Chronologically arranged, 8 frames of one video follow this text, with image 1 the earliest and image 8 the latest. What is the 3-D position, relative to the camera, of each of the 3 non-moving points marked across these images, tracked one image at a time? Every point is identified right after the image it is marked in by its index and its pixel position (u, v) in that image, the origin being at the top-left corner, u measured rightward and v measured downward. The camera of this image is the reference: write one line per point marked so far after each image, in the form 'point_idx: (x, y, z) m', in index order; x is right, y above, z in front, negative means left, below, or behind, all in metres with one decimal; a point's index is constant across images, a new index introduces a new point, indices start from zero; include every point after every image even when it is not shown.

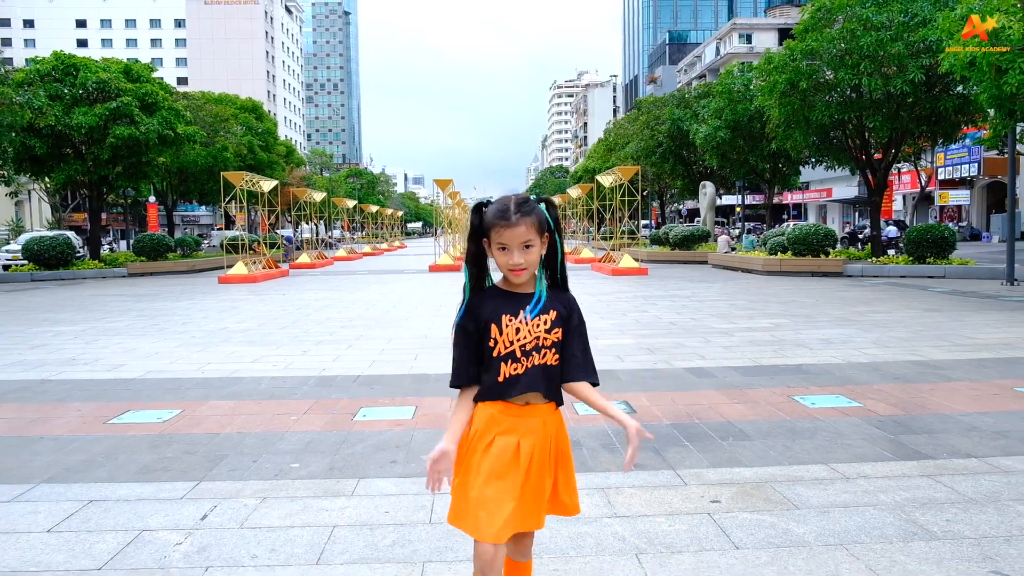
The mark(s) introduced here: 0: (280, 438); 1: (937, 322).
0: (-1.4, -0.9, +4.9) m
1: (+5.5, -0.4, +10.2) m
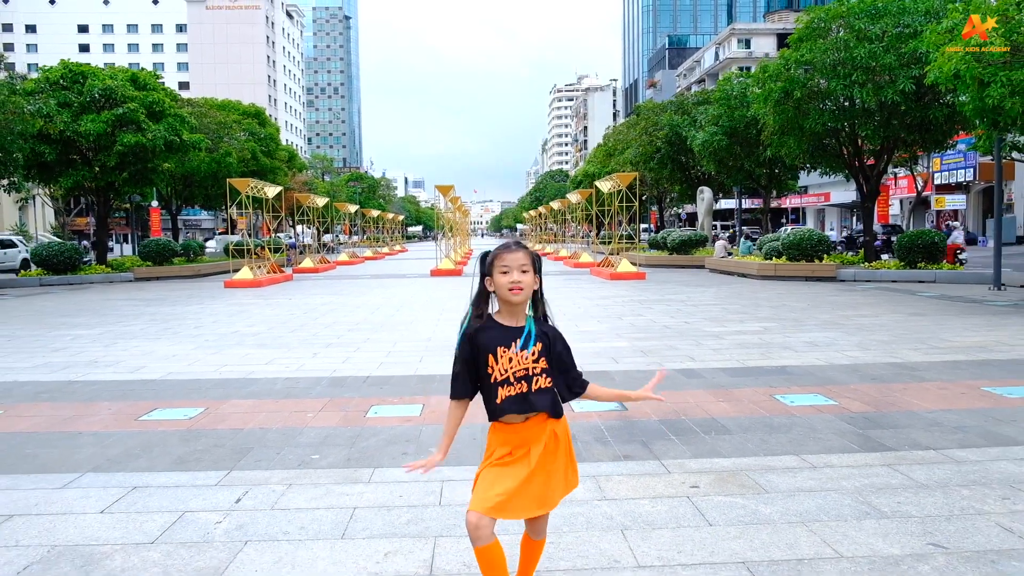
0: (-1.4, -1.0, +5.3) m
1: (+5.5, -0.5, +10.7) m
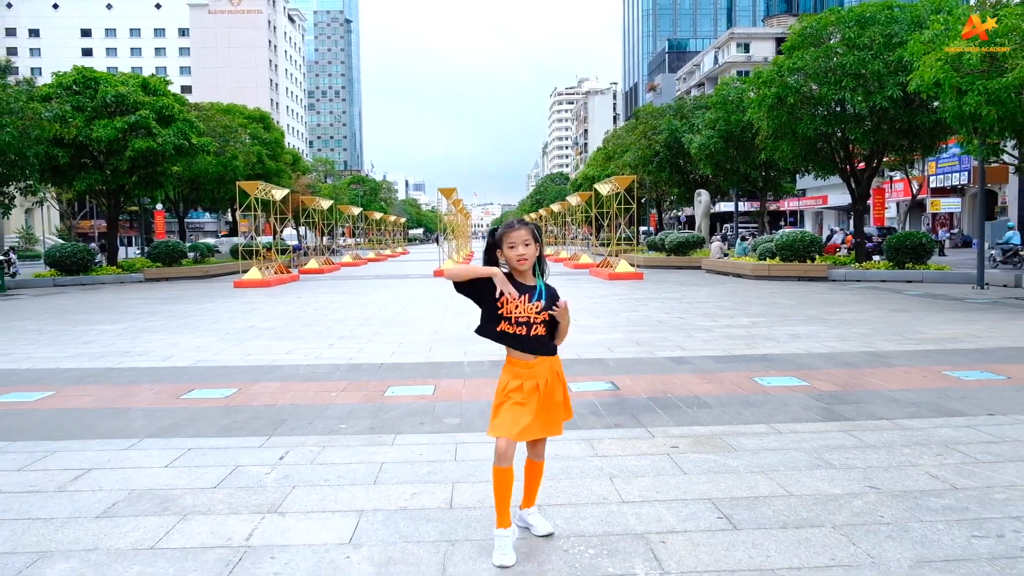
0: (-1.4, -0.9, +5.9) m
1: (+5.5, -0.5, +11.3) m
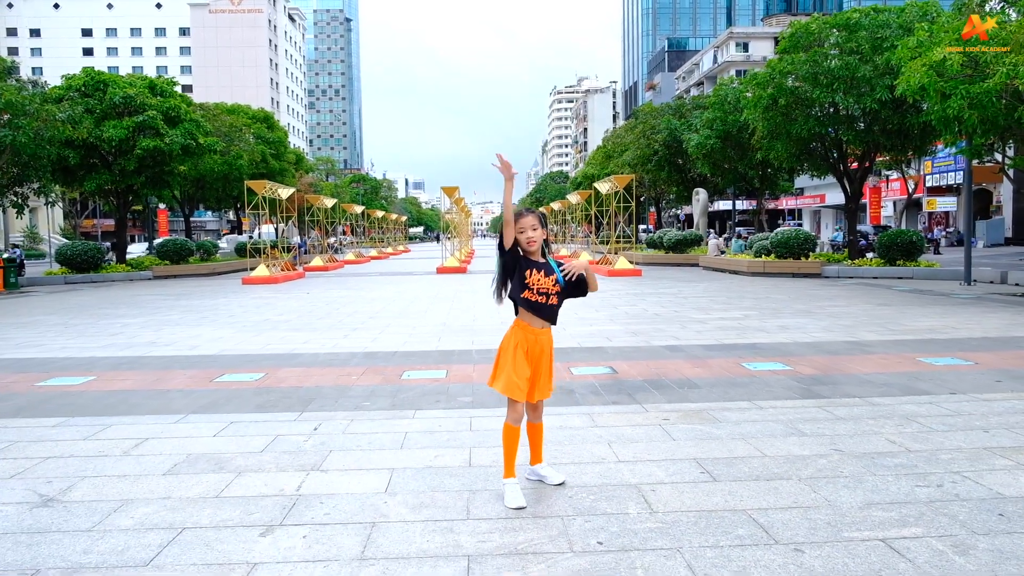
0: (-1.3, -0.8, +6.5) m
1: (+5.6, -0.4, +11.9) m
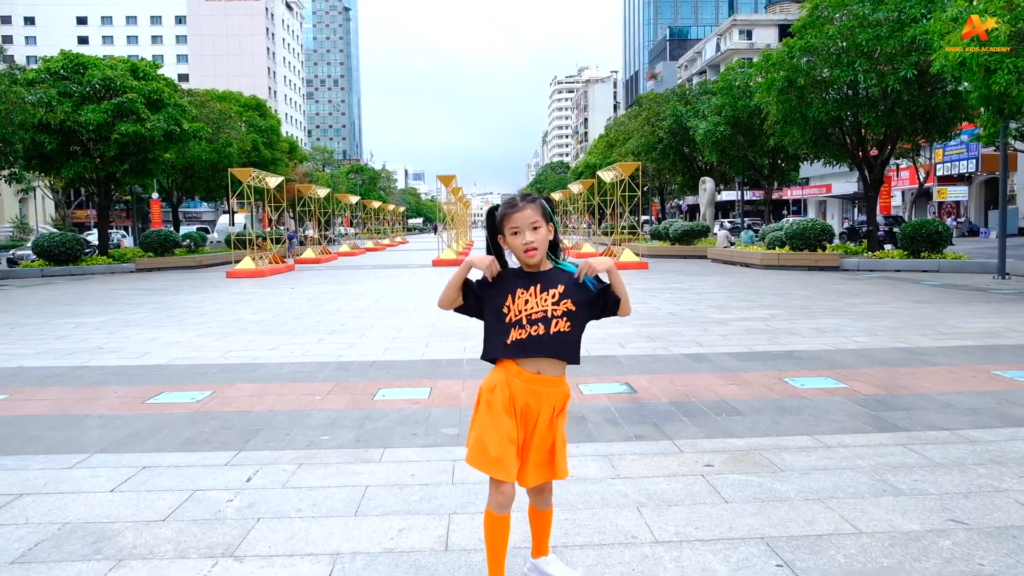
0: (-1.4, -0.8, +5.3) m
1: (+5.6, -0.3, +10.6) m
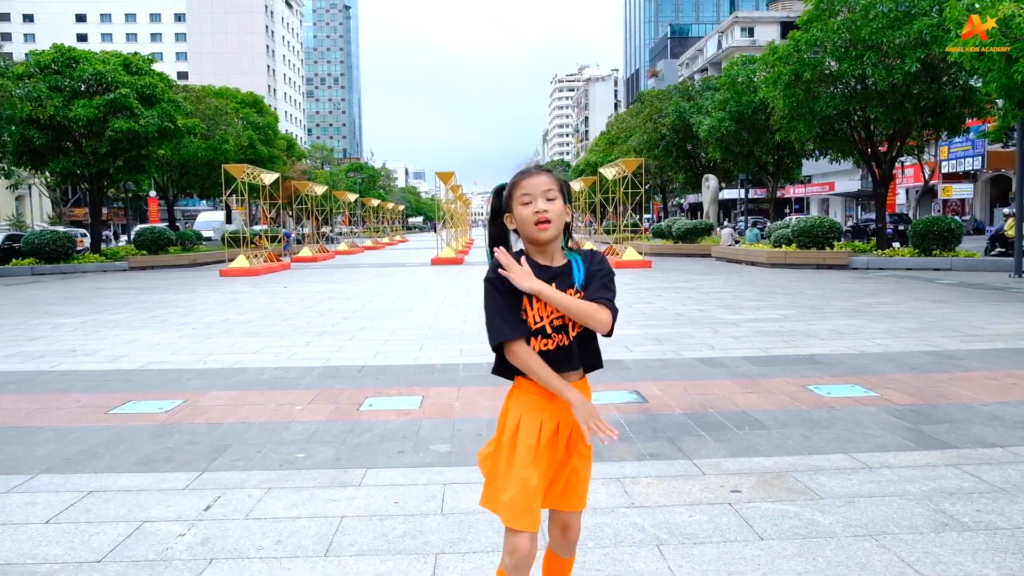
0: (-1.4, -0.8, +4.8) m
1: (+5.6, -0.3, +10.1) m
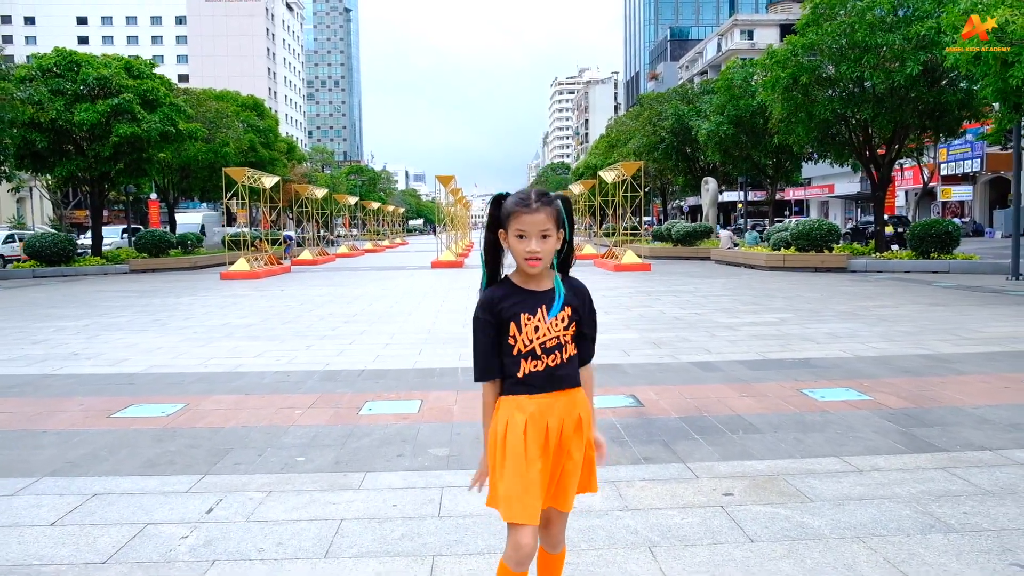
0: (-1.4, -0.9, +4.8) m
1: (+5.5, -0.4, +10.2) m
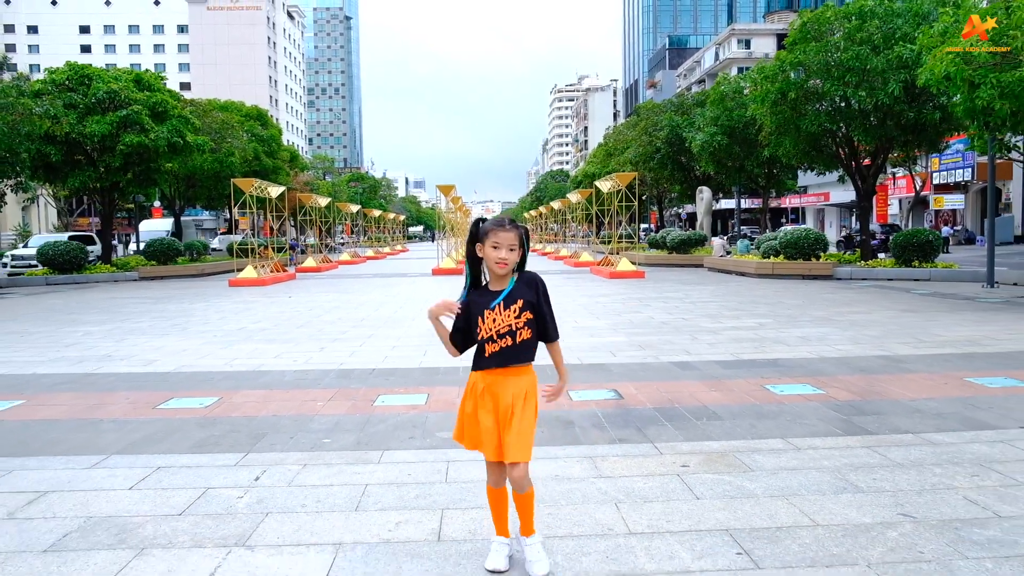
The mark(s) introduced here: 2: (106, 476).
0: (-1.4, -0.9, +5.6) m
1: (+5.5, -0.5, +10.9) m
2: (-2.2, -1.0, +4.3) m
